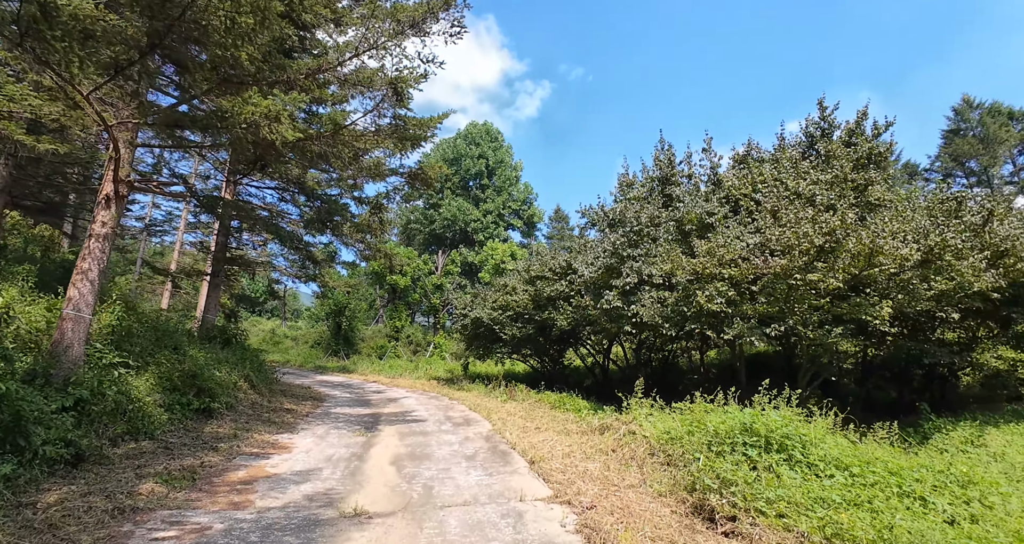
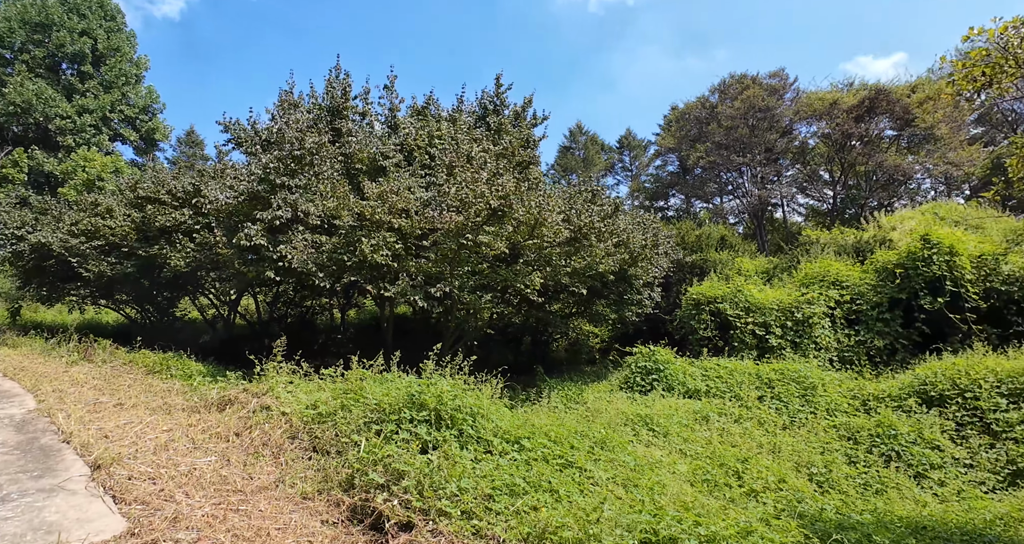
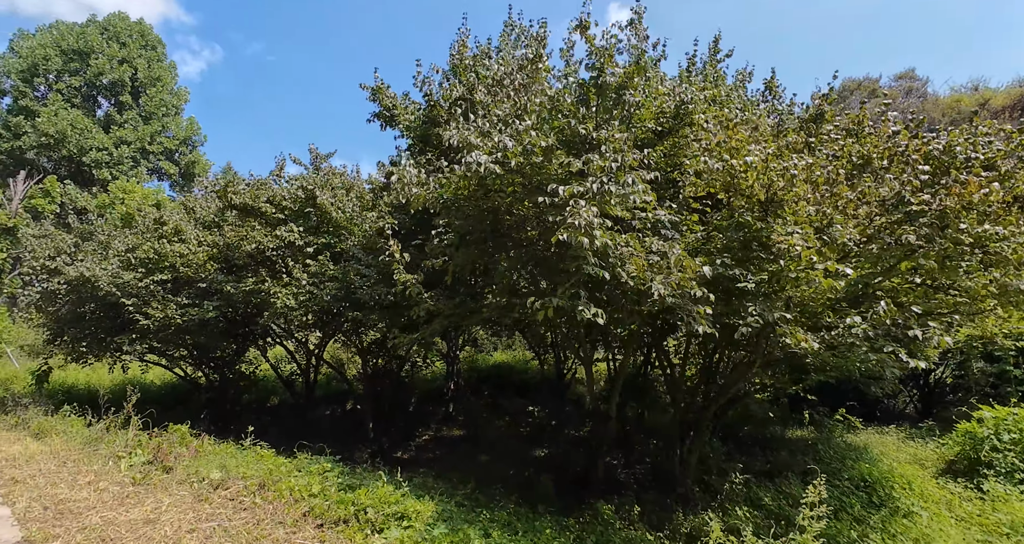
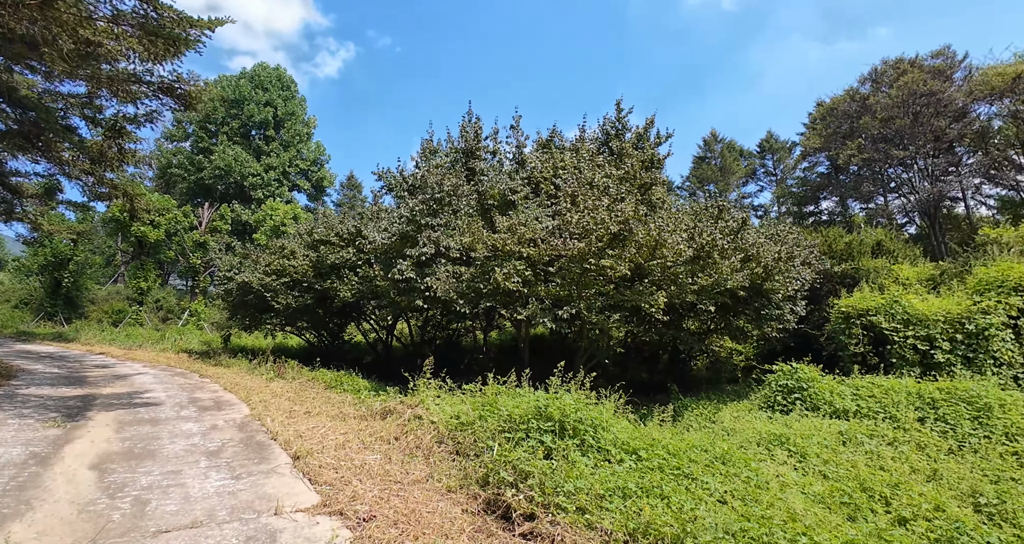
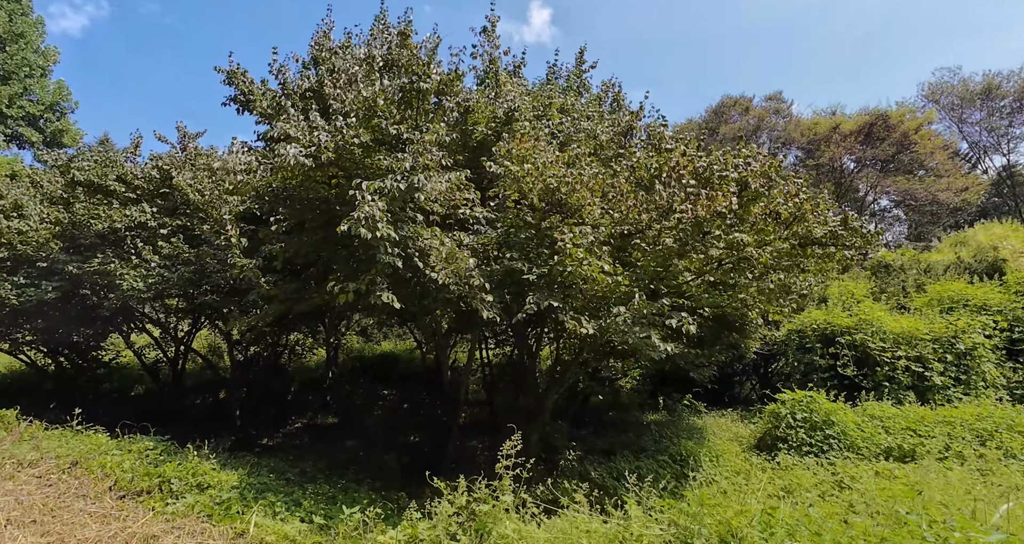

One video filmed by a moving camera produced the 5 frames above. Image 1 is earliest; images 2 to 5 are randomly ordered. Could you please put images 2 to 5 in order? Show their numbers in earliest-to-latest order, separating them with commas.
4, 2, 5, 3
